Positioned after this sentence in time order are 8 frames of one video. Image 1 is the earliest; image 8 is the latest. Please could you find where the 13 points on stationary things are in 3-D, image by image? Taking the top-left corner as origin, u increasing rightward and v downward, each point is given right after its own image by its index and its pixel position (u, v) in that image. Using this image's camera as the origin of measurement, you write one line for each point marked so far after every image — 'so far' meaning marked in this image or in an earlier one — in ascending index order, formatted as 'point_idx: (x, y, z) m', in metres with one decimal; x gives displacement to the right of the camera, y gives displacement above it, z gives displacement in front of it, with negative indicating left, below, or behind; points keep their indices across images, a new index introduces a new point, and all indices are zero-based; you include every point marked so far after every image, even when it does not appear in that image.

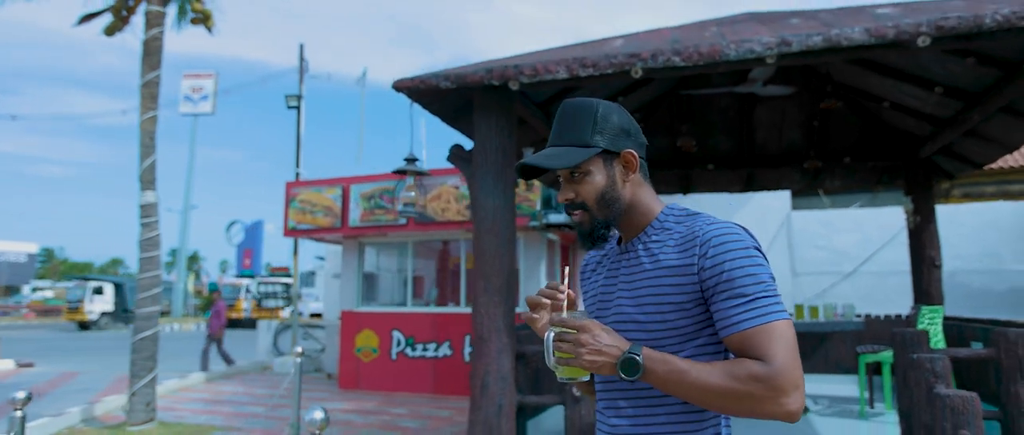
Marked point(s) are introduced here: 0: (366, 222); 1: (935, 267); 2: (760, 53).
0: (-2.0, 0.0, +9.3) m
1: (+4.3, -0.5, +6.9) m
2: (+1.3, +0.9, +3.7) m
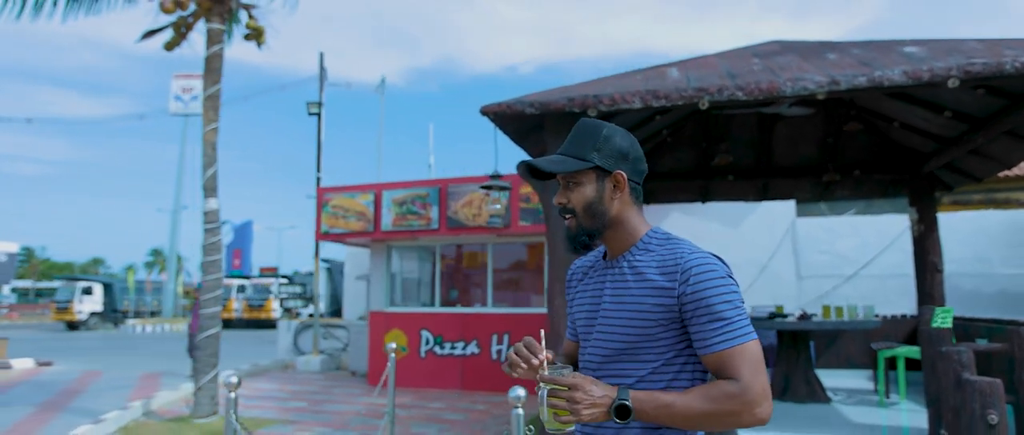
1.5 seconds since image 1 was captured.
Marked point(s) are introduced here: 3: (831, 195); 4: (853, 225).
0: (-1.6, -0.1, +9.8) m
1: (+4.7, -0.6, +7.6) m
2: (+1.9, +0.8, +4.3) m
3: (+3.7, +0.3, +8.0) m
4: (+5.1, -0.1, +10.2) m
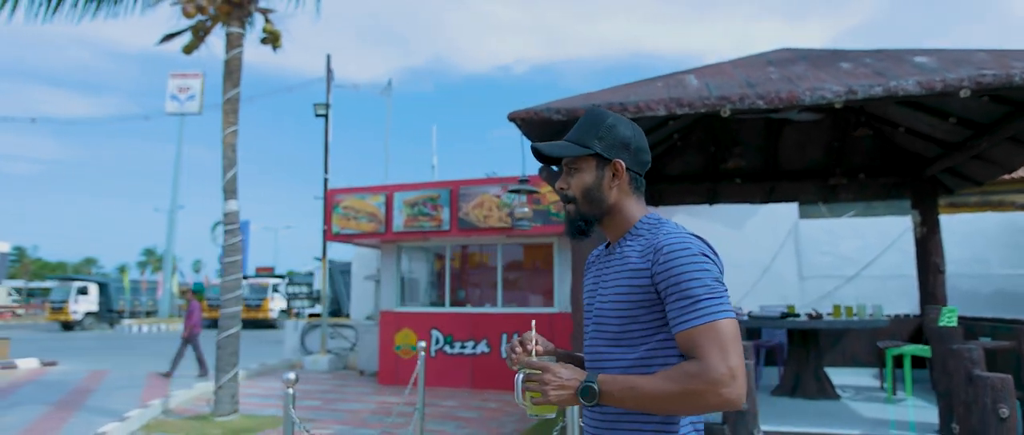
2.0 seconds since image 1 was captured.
0: (-1.5, -0.1, +9.9) m
1: (+4.9, -0.6, +7.8) m
2: (+2.1, +0.8, +4.5) m
3: (+3.8, +0.2, +8.2) m
4: (+5.2, -0.2, +10.4) m
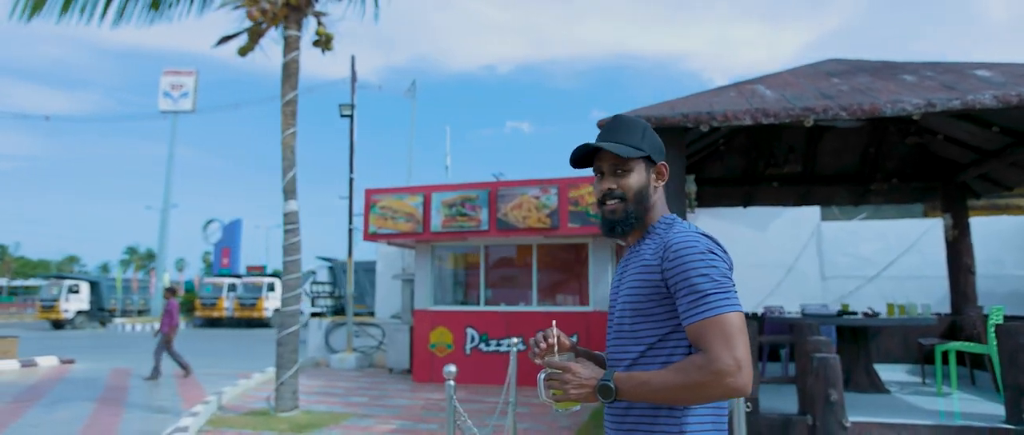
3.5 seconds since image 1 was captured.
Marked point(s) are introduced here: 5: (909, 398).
0: (-0.9, -0.1, +10.1) m
1: (+5.5, -0.7, +8.2) m
2: (+2.8, +0.7, +4.8) m
3: (+4.4, +0.2, +8.6) m
4: (+5.7, -0.2, +10.8) m
5: (+3.7, -1.7, +6.4) m
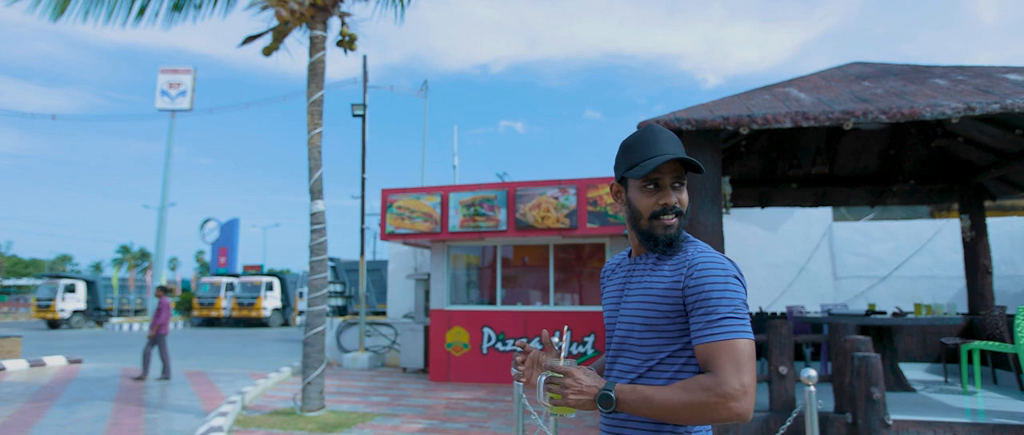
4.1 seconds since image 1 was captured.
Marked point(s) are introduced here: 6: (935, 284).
0: (-0.7, -0.1, +10.2) m
1: (+5.8, -0.7, +8.3) m
2: (+3.1, +0.7, +4.9) m
3: (+4.7, +0.2, +8.7) m
4: (+6.0, -0.2, +10.9) m
5: (+4.0, -1.7, +6.5) m
6: (+6.5, -1.0, +10.6) m
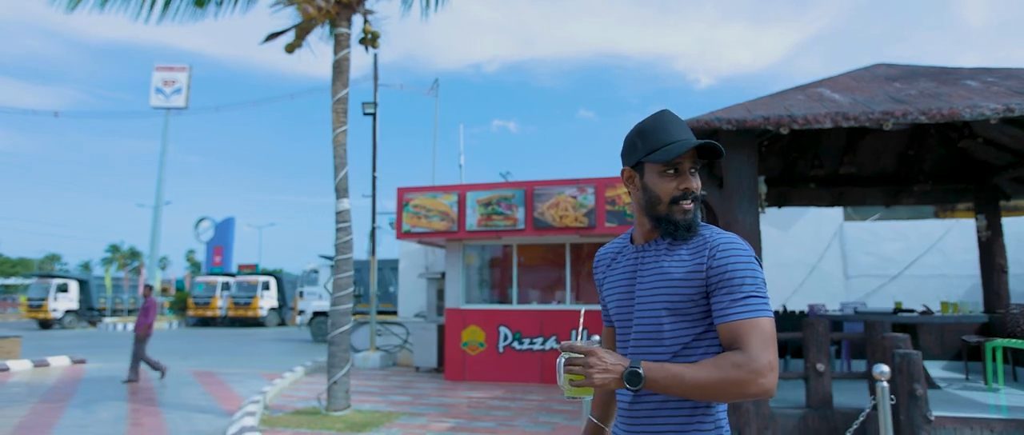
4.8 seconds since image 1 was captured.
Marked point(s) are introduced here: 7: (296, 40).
0: (-0.4, -0.1, +10.2) m
1: (+6.0, -0.7, +8.4) m
2: (+3.5, +0.7, +5.0) m
3: (+4.9, +0.2, +8.8) m
4: (+6.2, -0.2, +11.0) m
5: (+4.3, -1.7, +6.6) m
6: (+6.8, -1.0, +10.8) m
7: (-2.6, +2.1, +8.3) m
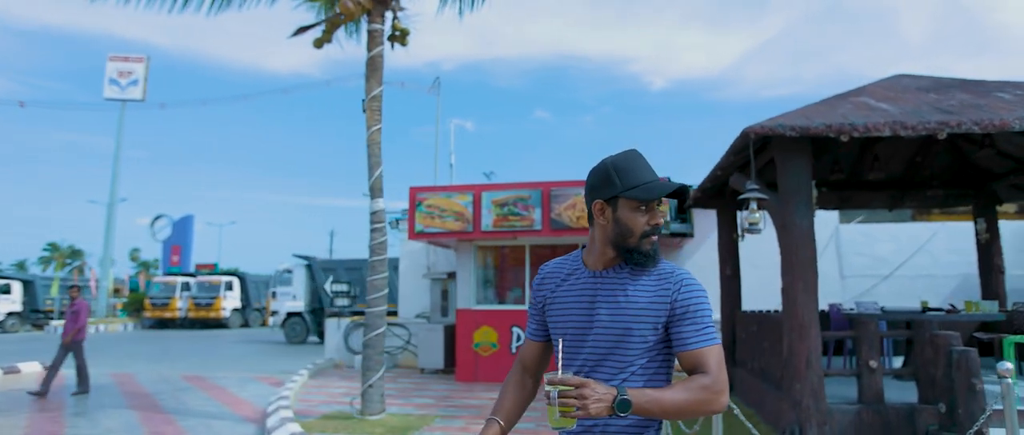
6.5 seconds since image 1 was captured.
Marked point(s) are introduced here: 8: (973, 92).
0: (-0.2, -0.1, +10.2) m
1: (+6.4, -0.7, +9.0) m
2: (+4.1, +0.7, +5.3) m
3: (+5.3, +0.2, +9.2) m
4: (+6.3, -0.3, +11.6) m
5: (+4.8, -1.7, +7.0) m
6: (+6.9, -1.1, +11.3) m
7: (-2.2, +2.1, +8.1) m
8: (+4.3, +1.2, +6.4) m
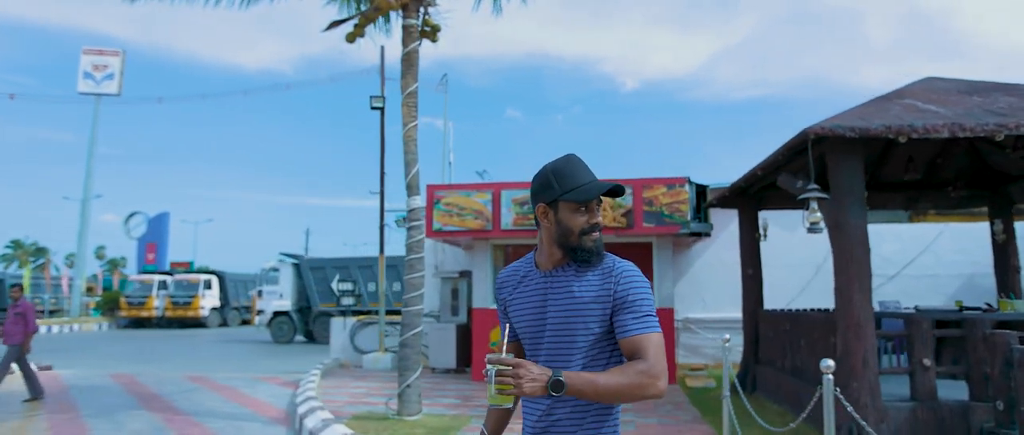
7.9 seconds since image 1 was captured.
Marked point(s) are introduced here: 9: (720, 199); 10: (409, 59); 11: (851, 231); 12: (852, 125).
0: (+0.1, -0.1, +10.2) m
1: (+6.7, -0.7, +9.2) m
2: (+4.6, +0.7, +5.5) m
3: (+5.6, +0.1, +9.4) m
4: (+6.6, -0.3, +11.8) m
5: (+5.2, -1.7, +7.2) m
6: (+7.2, -1.1, +11.6) m
7: (-1.8, +2.2, +8.0) m
8: (+4.8, +1.2, +6.5) m
9: (+2.8, +0.2, +9.2) m
10: (-1.2, +1.8, +7.7) m
11: (+2.9, -0.1, +5.9) m
12: (+2.8, +0.8, +5.6) m
